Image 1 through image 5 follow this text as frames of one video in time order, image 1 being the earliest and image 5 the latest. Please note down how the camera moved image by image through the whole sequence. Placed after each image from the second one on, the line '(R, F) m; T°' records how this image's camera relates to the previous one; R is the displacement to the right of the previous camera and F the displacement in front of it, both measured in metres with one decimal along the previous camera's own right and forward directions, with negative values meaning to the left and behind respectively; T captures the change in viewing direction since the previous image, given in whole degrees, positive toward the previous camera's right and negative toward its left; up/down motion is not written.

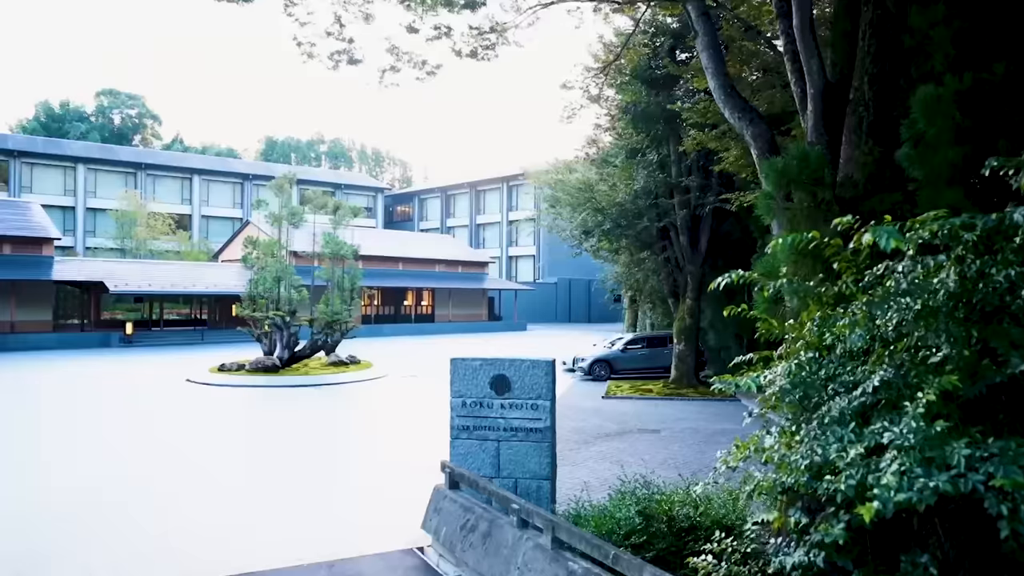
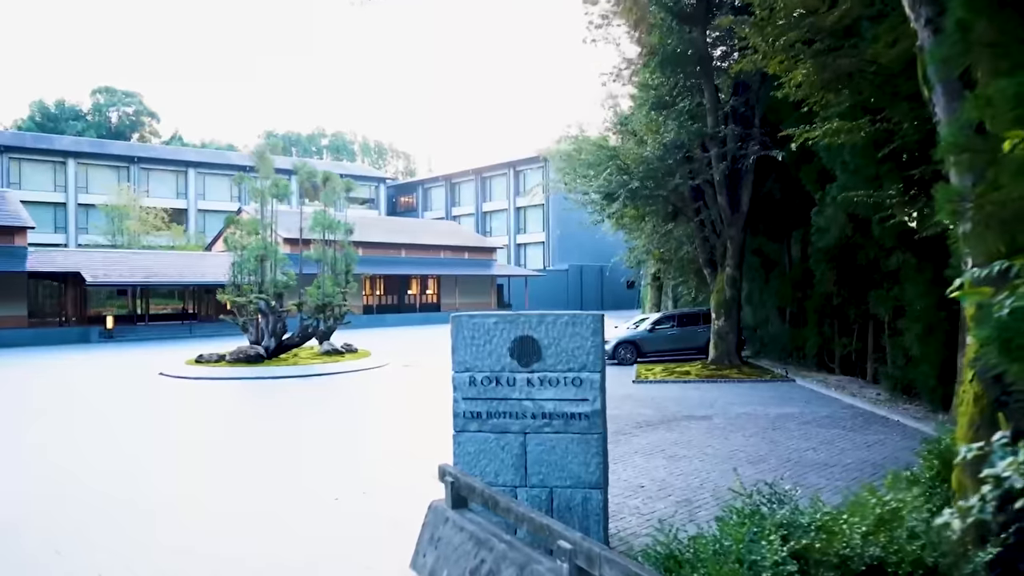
(-0.1, +2.3) m; -1°
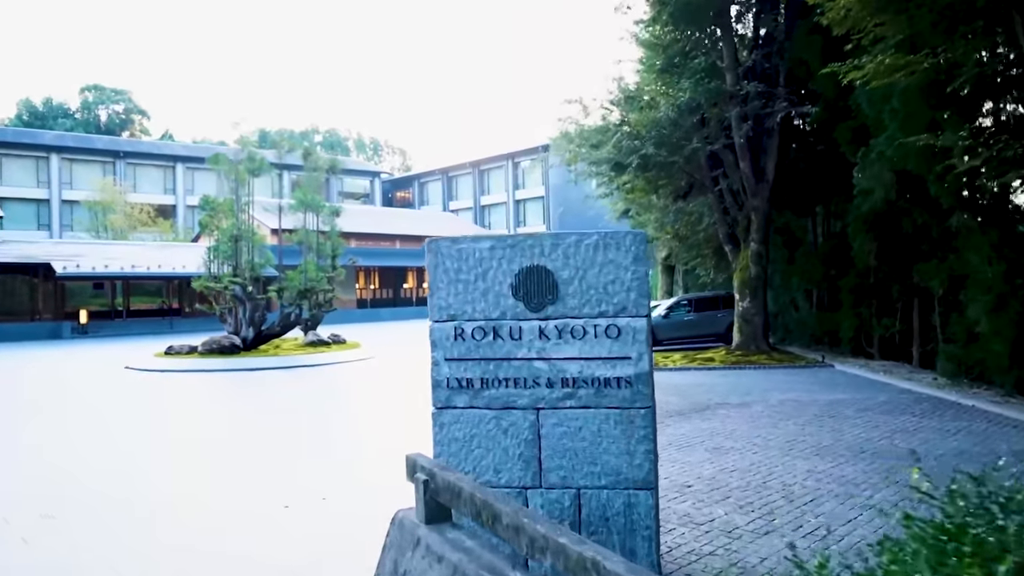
(0.0, +1.6) m; 0°
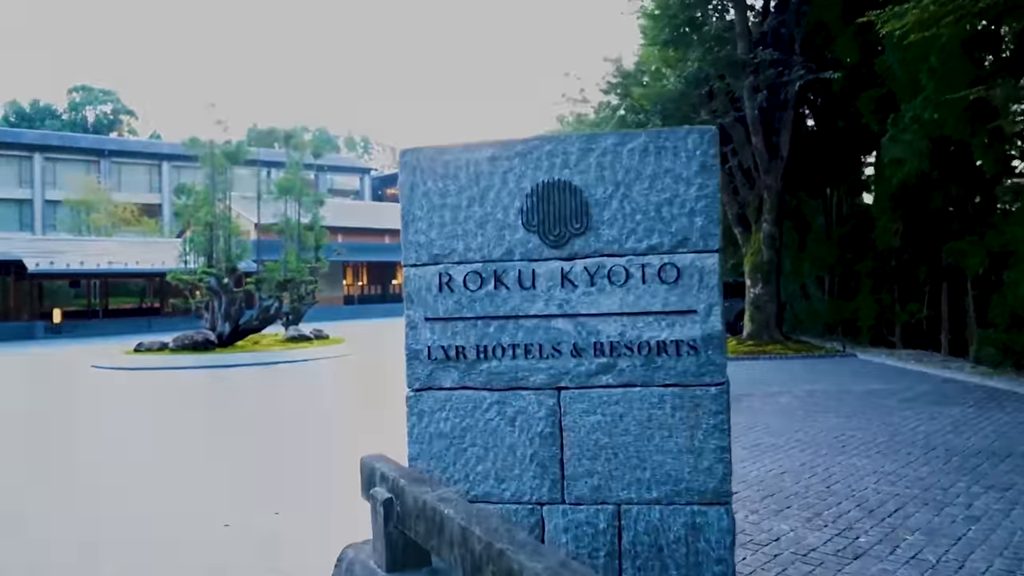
(-0.1, +1.1) m; +1°
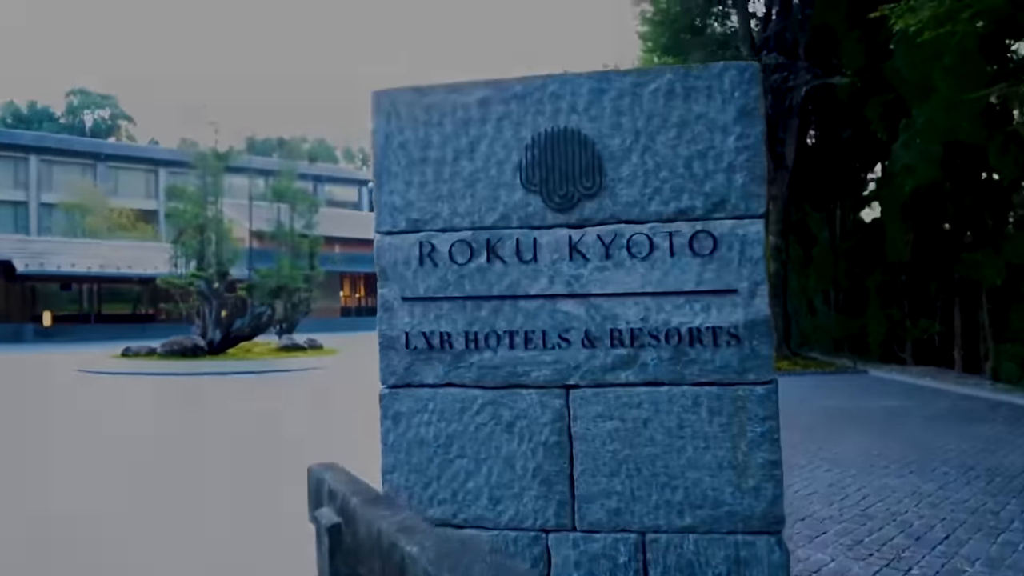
(0.0, +0.5) m; 0°
